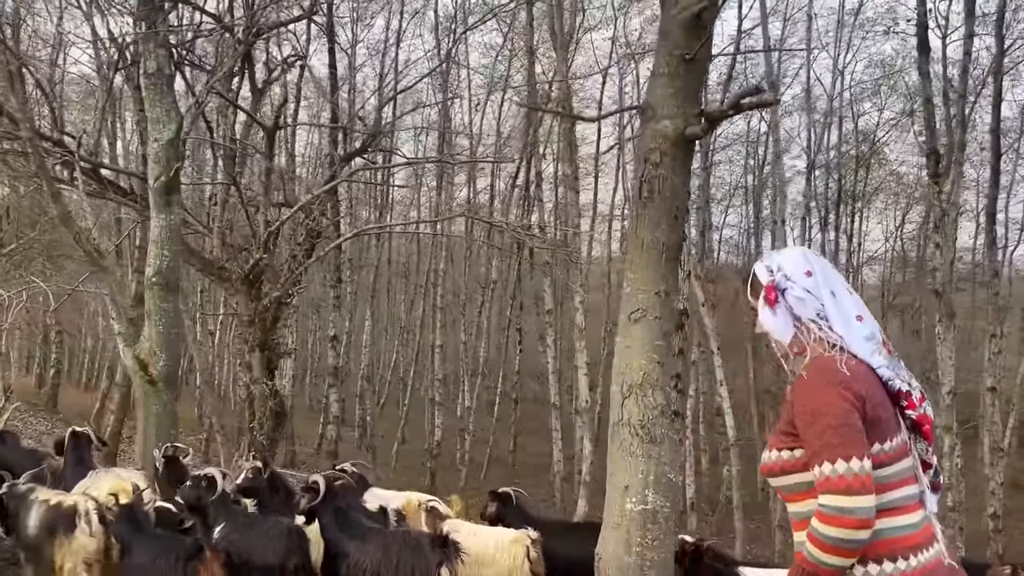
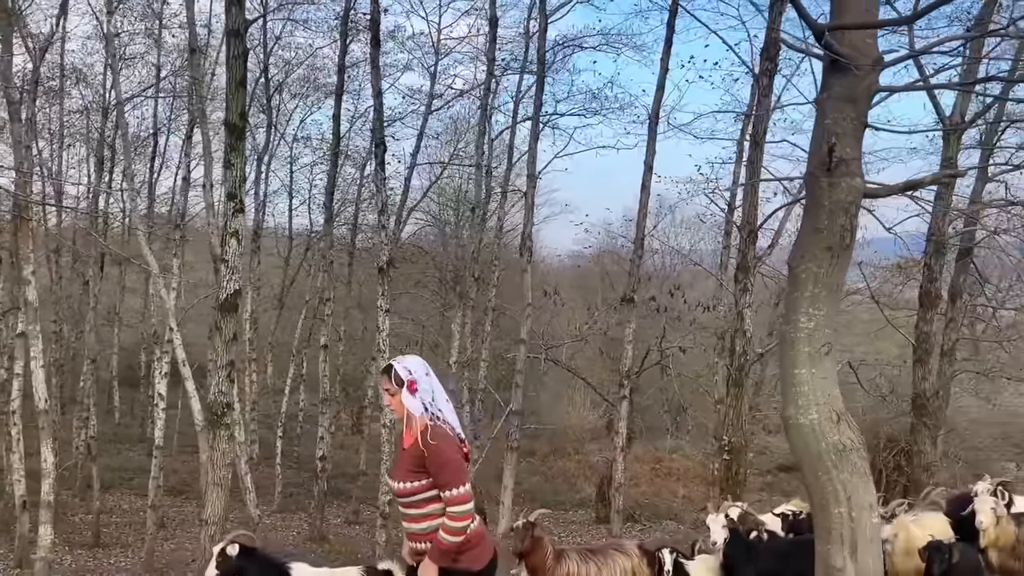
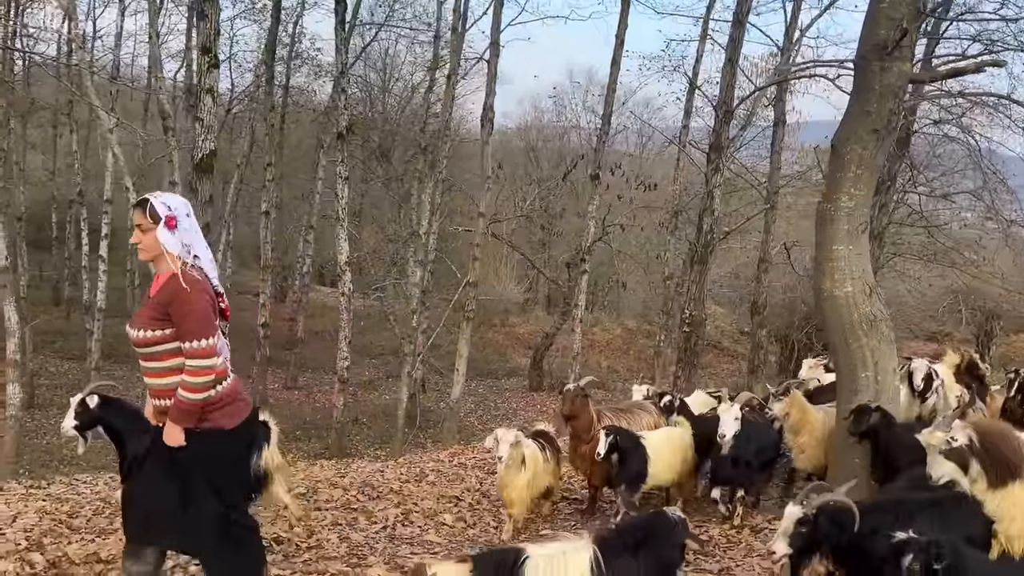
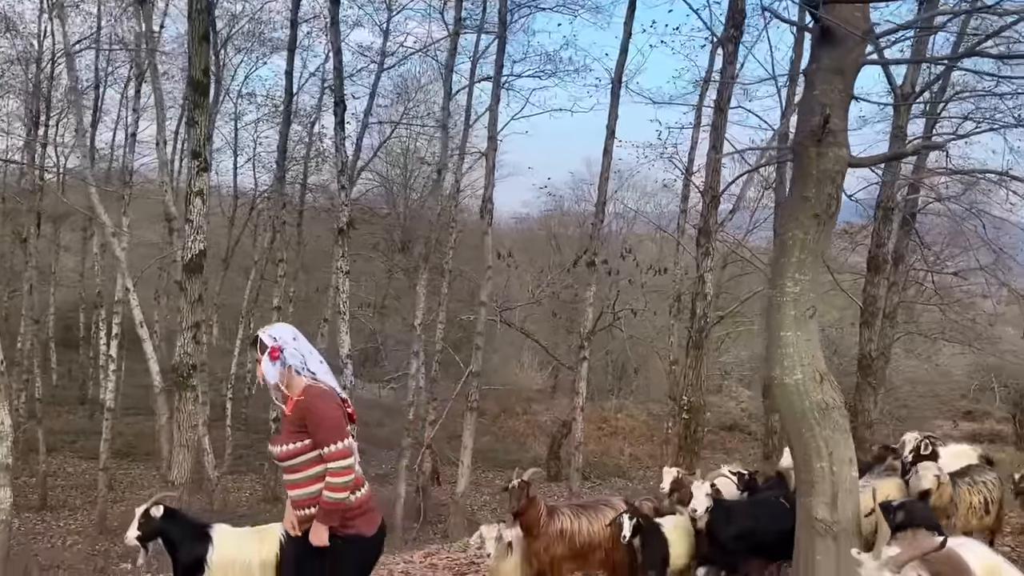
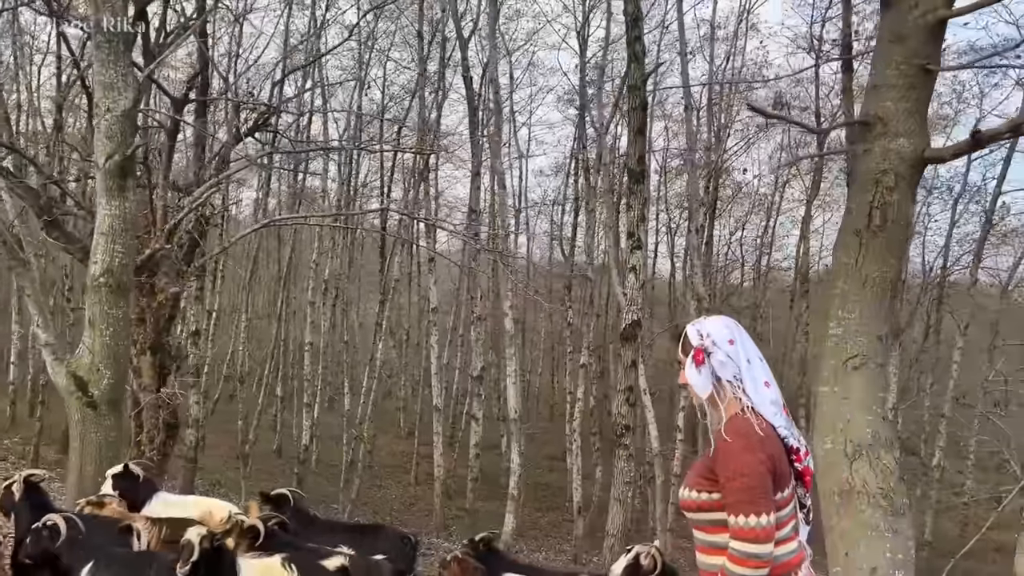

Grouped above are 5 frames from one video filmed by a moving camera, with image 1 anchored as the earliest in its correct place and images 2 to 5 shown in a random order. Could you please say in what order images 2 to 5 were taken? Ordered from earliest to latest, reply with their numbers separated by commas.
5, 2, 4, 3
